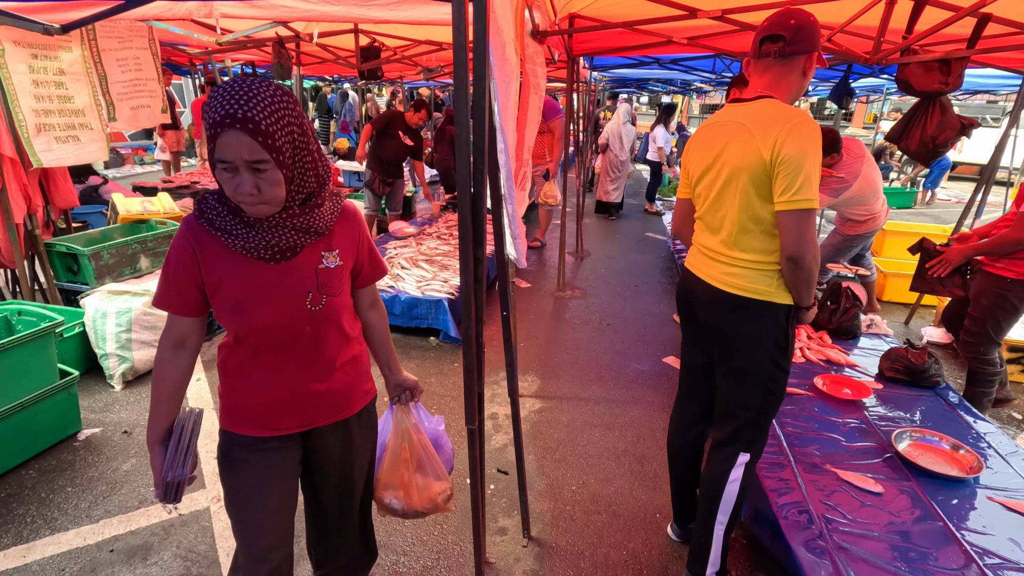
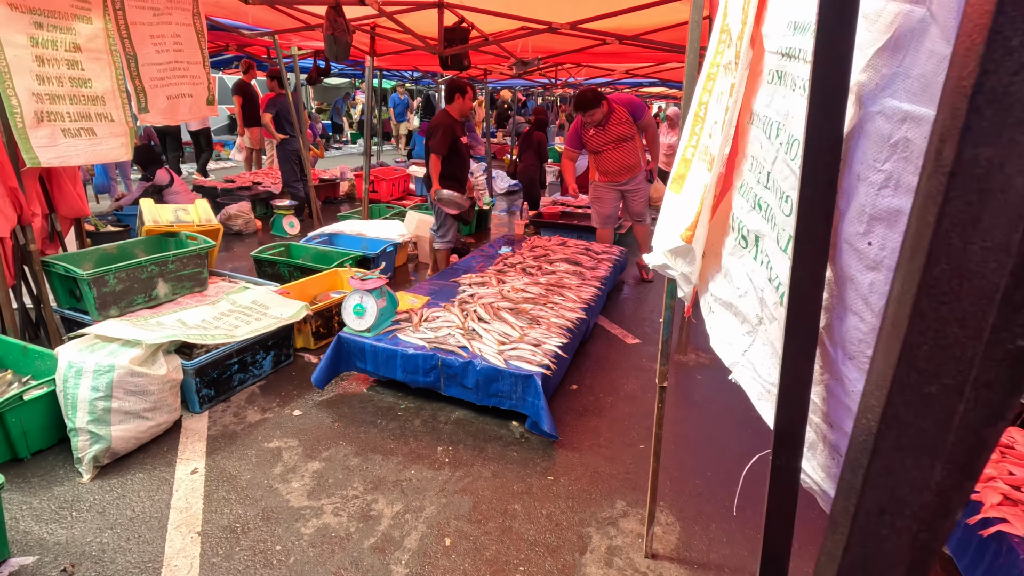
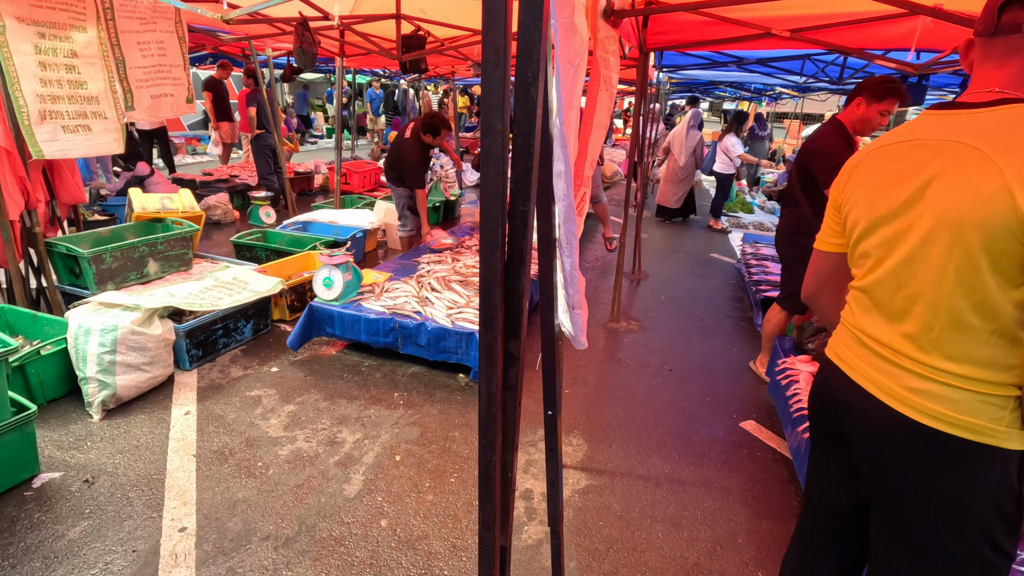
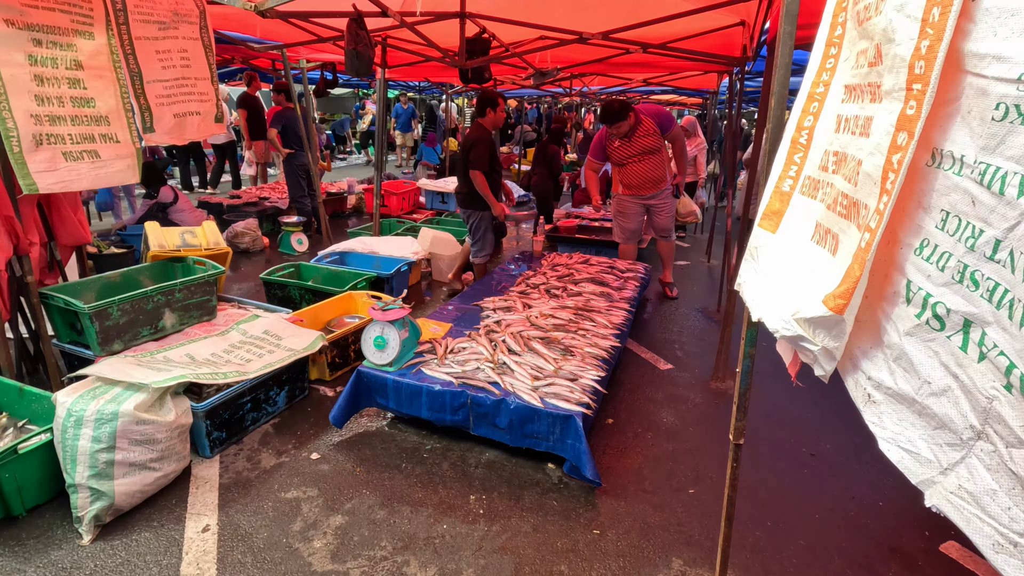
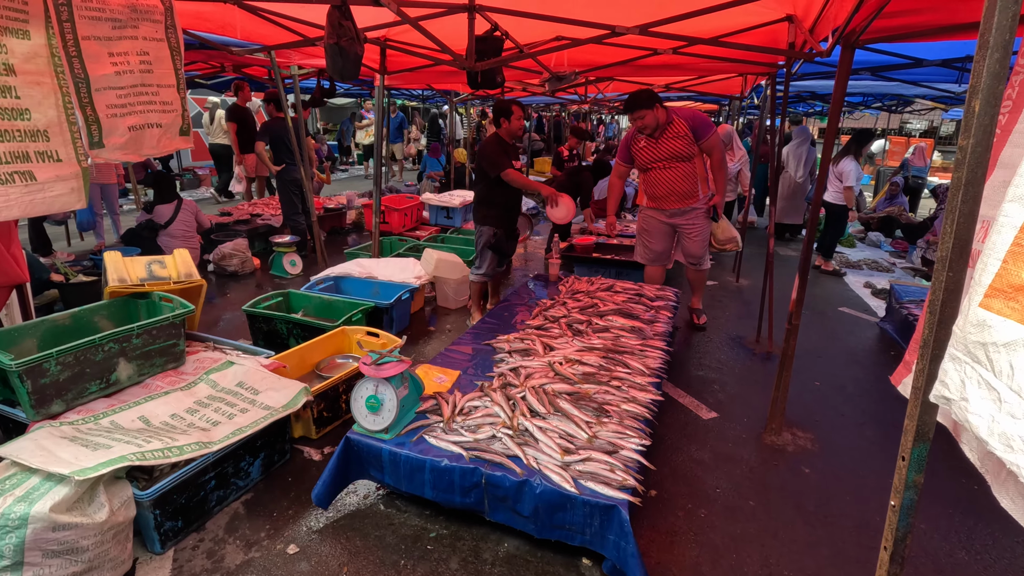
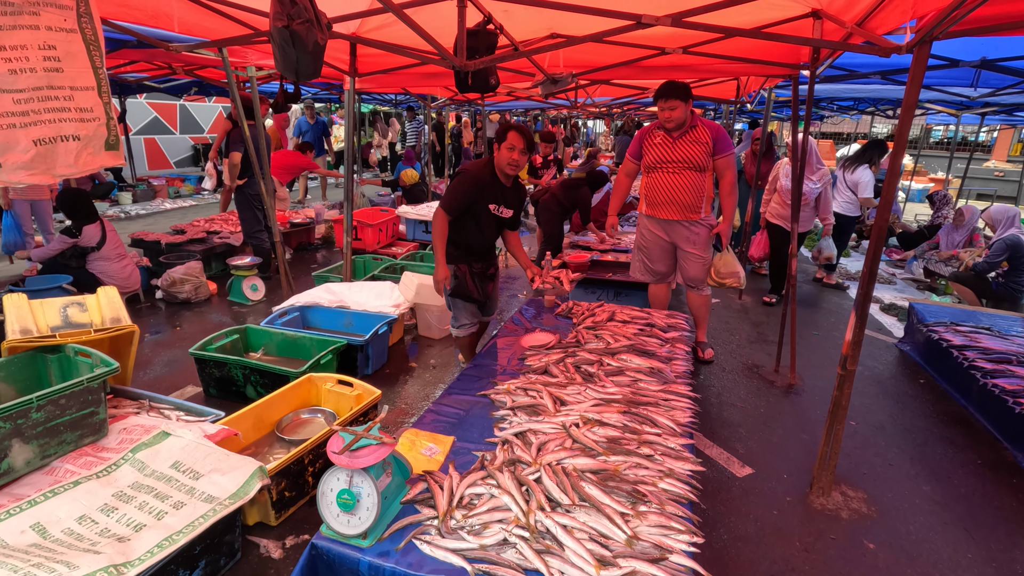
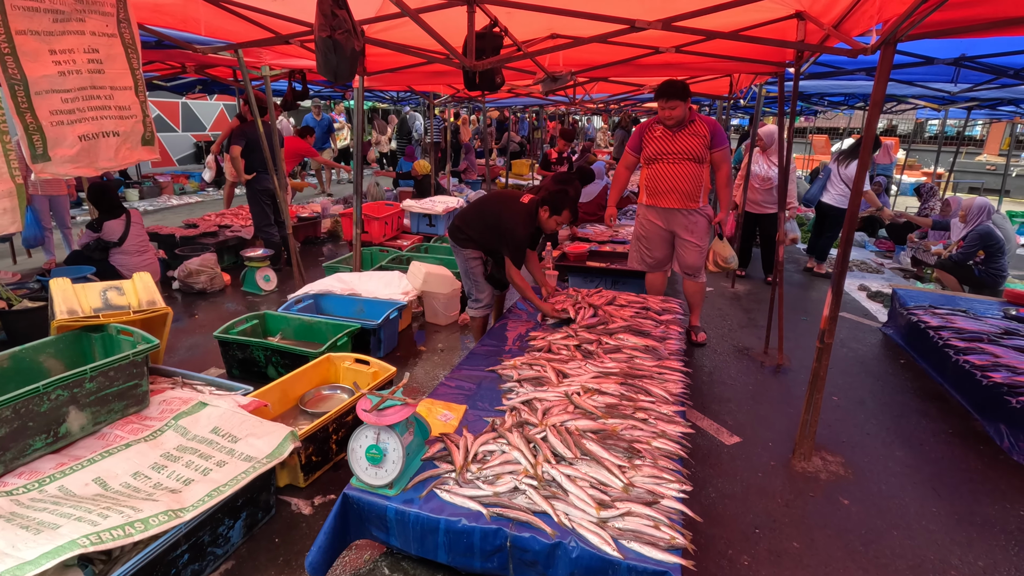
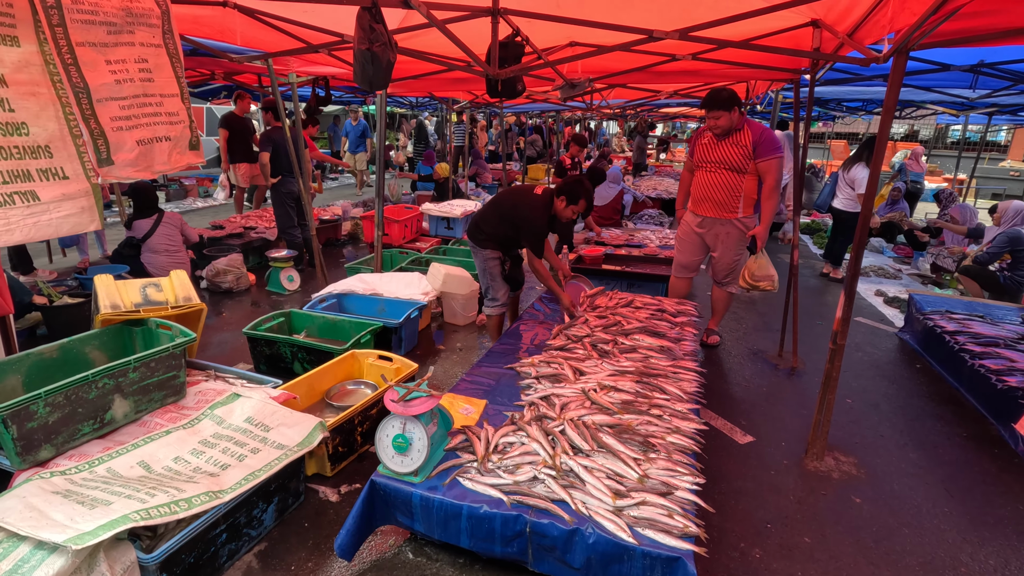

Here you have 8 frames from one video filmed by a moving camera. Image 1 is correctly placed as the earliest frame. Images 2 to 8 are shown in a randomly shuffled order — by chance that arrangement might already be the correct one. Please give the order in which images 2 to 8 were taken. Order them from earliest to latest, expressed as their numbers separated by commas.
3, 2, 4, 5, 8, 7, 6
